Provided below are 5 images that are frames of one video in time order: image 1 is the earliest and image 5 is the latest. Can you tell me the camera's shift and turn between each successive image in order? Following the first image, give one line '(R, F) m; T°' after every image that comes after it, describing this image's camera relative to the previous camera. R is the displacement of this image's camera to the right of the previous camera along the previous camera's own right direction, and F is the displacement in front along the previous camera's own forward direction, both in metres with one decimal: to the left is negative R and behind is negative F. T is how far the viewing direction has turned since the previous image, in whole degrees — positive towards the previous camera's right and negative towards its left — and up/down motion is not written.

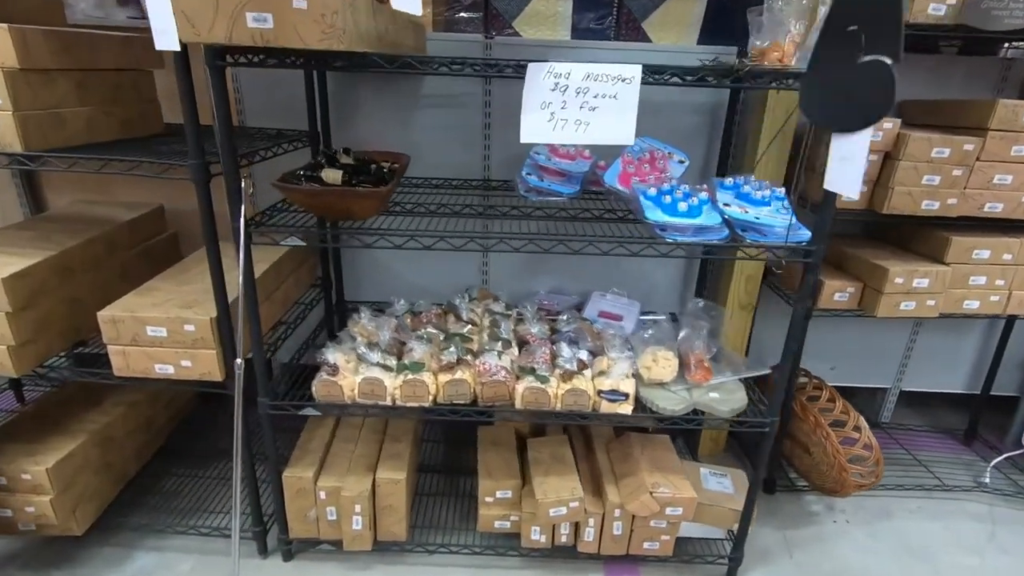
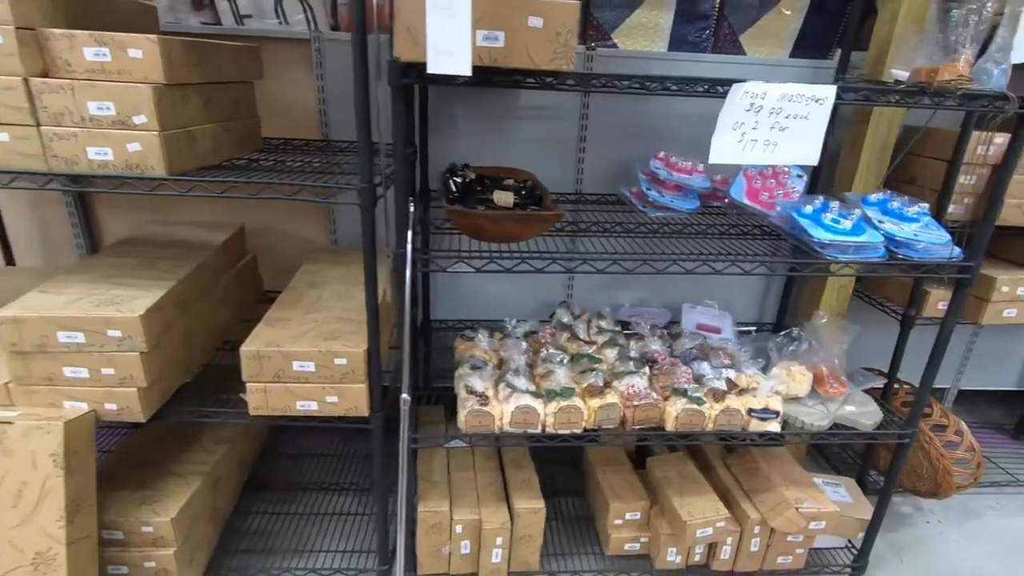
(-0.4, +0.1) m; +4°
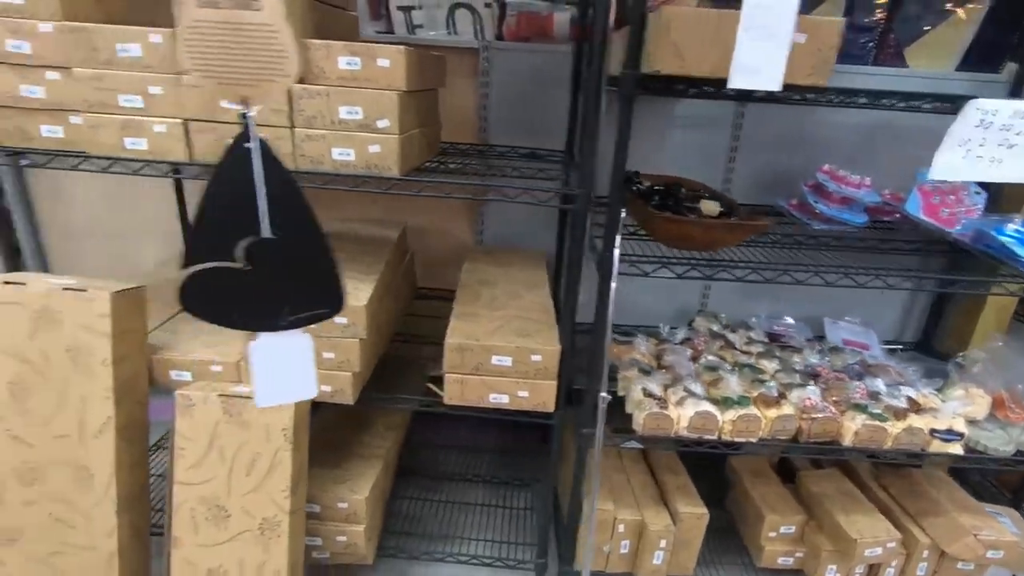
(-0.3, -0.1) m; -5°
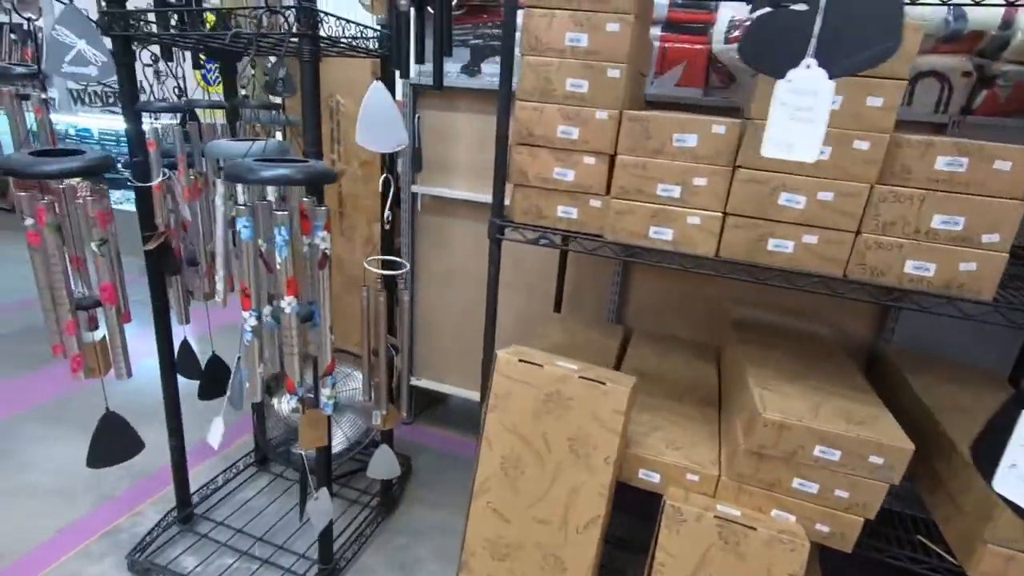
(-0.7, 0.0) m; -17°
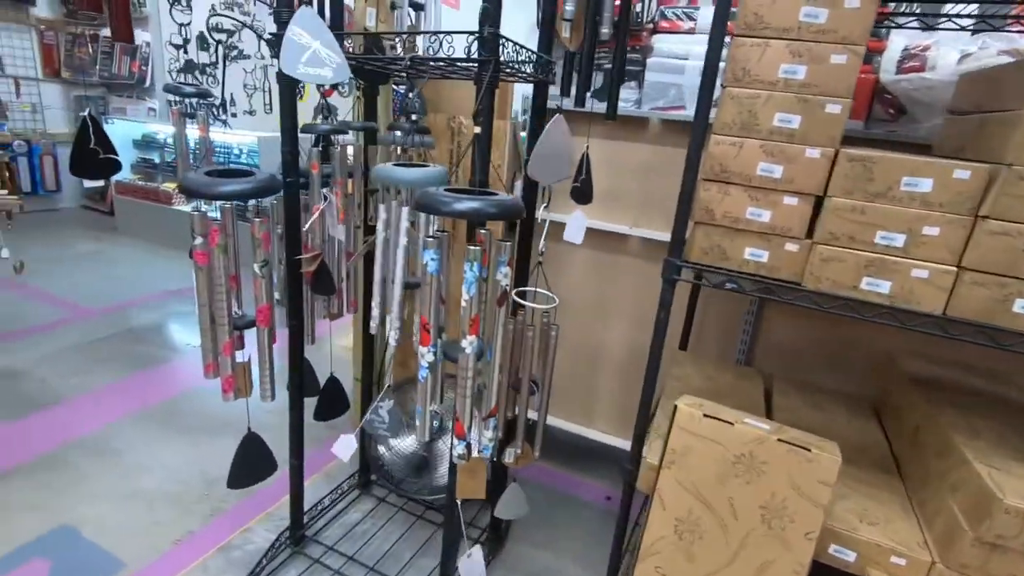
(-0.3, +0.1) m; -4°
